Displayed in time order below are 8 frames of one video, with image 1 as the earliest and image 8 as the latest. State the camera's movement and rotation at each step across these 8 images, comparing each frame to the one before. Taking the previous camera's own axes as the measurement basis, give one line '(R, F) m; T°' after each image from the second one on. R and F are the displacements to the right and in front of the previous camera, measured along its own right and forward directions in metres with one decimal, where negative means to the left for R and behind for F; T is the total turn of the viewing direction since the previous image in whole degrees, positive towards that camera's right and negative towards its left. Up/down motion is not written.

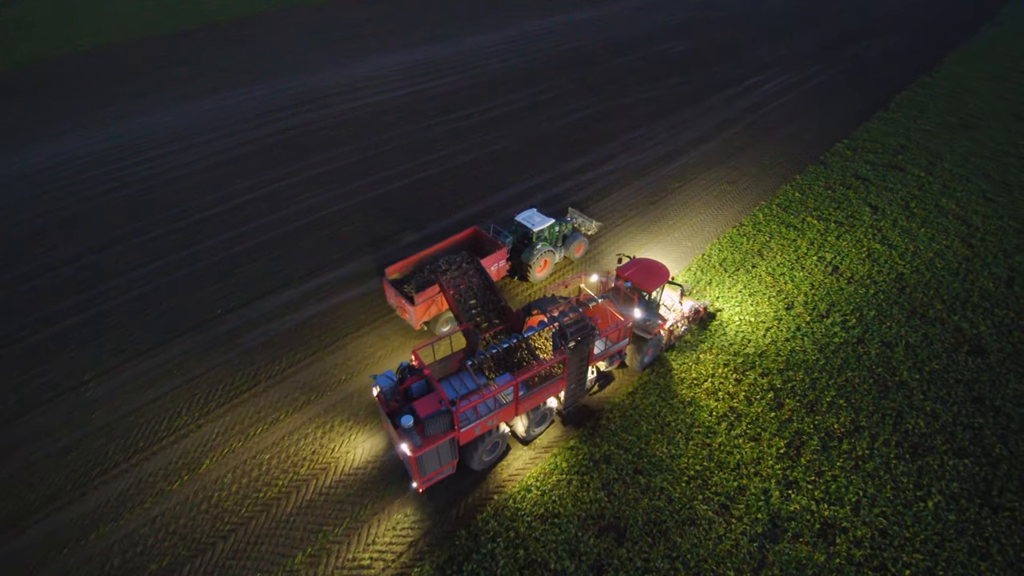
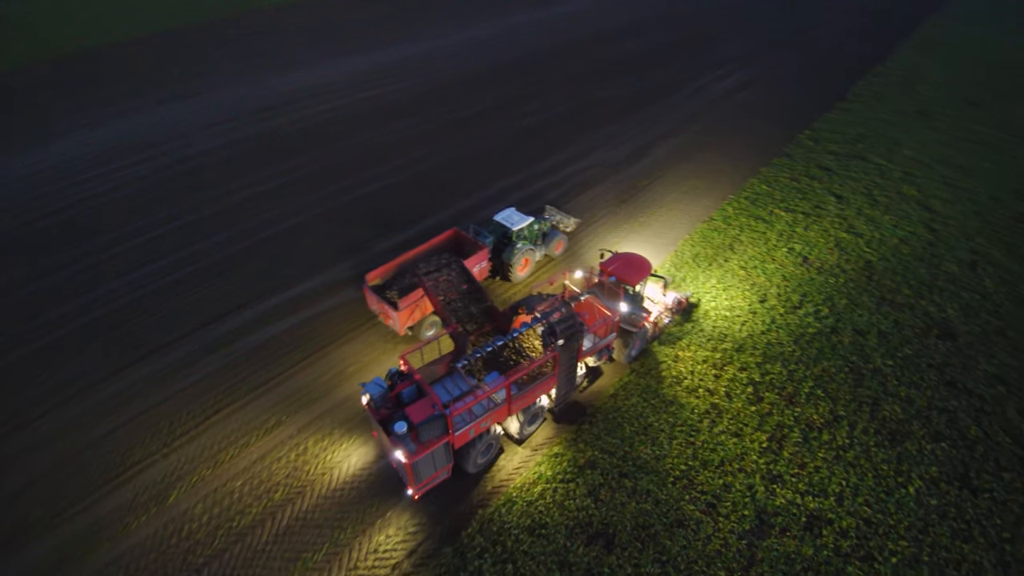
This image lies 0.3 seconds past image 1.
(0.0, 0.0) m; +2°
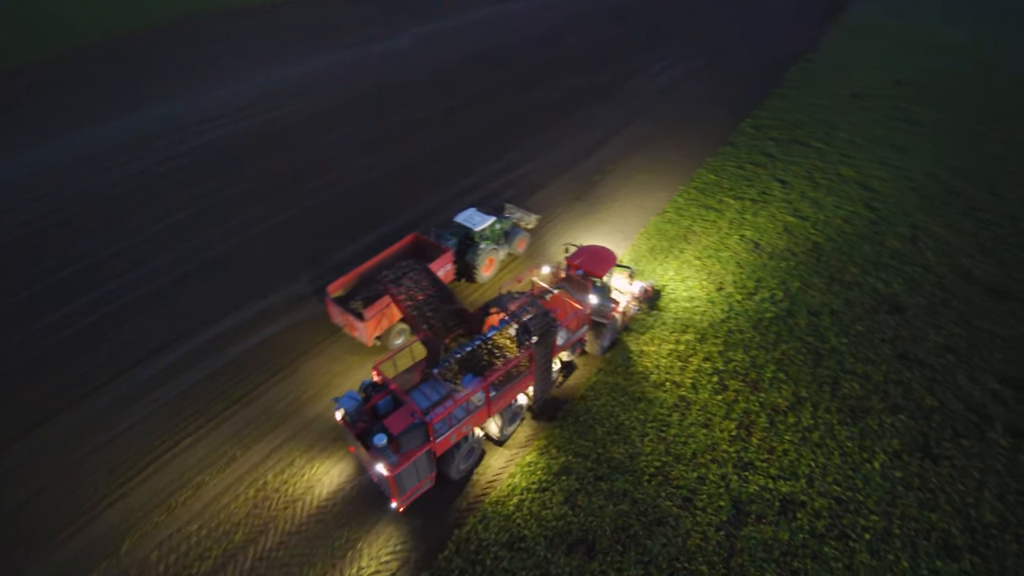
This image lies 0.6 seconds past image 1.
(0.0, +0.1) m; +4°
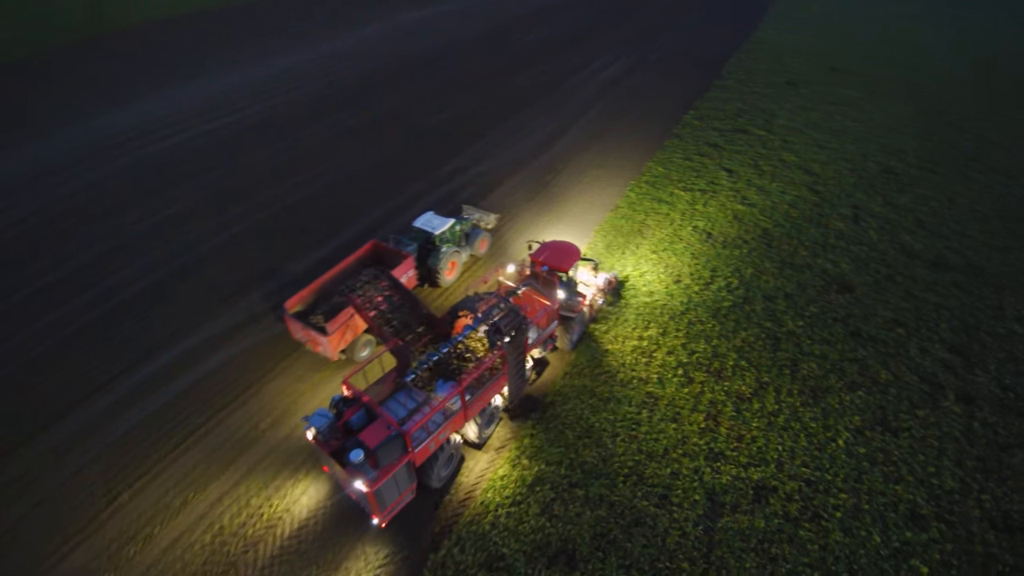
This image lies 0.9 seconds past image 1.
(0.0, +0.1) m; +4°
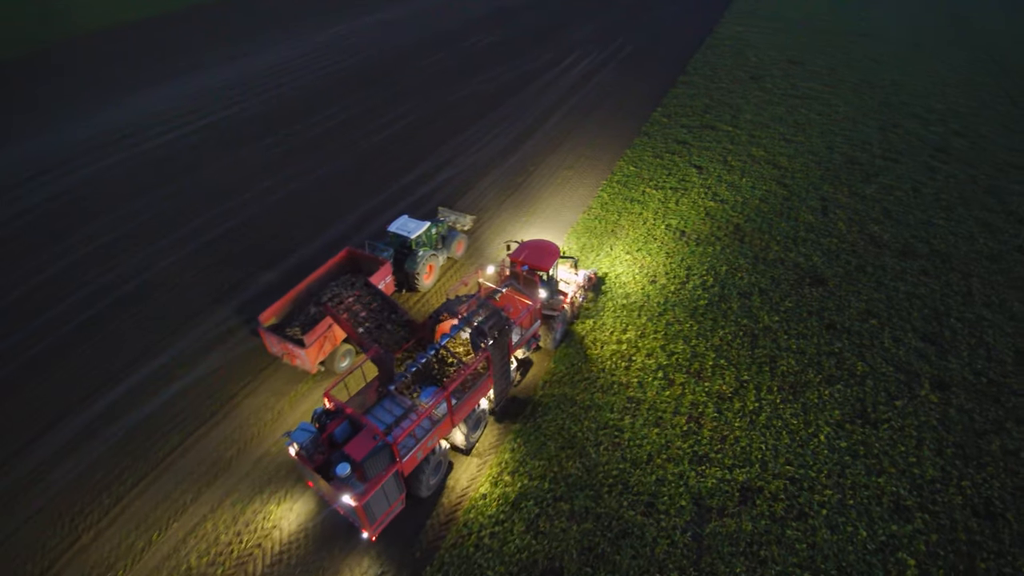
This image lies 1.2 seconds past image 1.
(0.0, +0.1) m; +3°
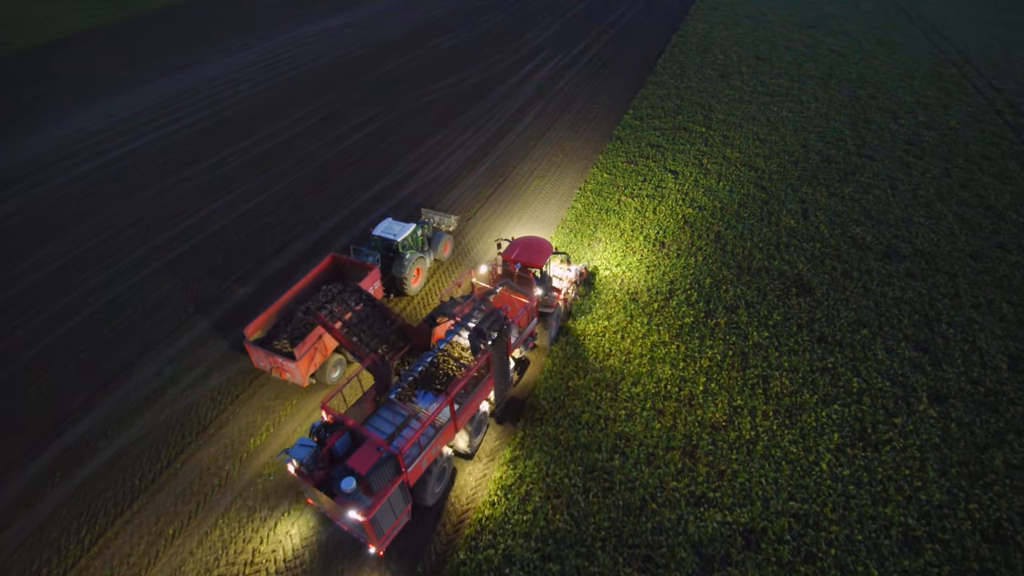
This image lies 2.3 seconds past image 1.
(-0.5, +0.2) m; +3°
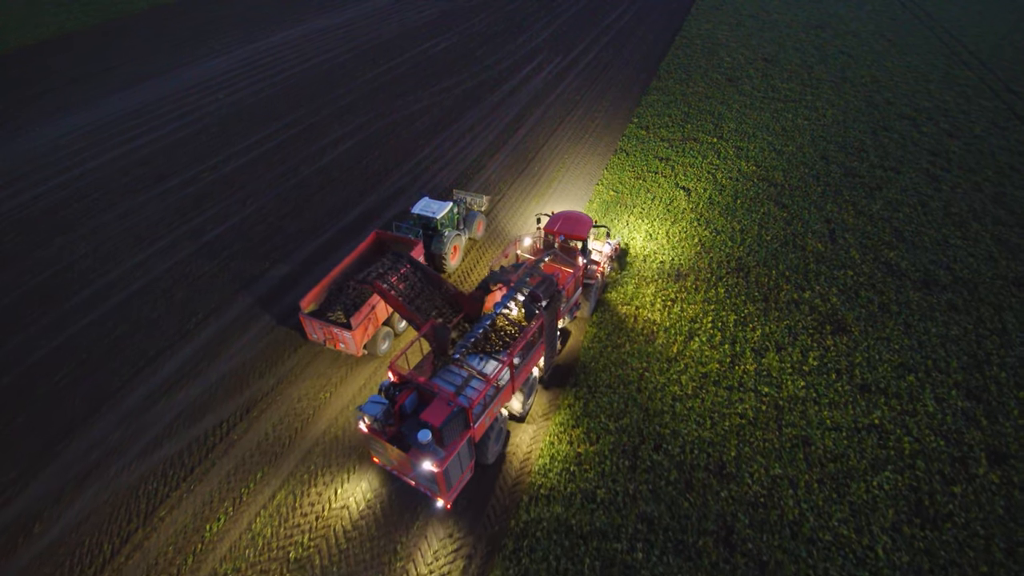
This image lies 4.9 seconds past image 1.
(-1.2, -0.3) m; 0°
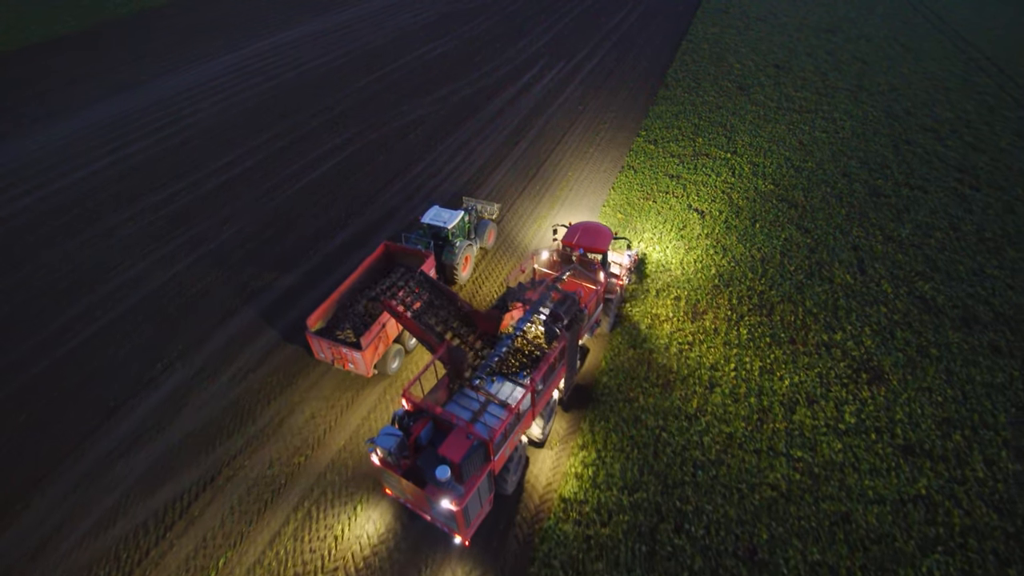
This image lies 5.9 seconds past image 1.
(-0.4, +0.6) m; 0°
